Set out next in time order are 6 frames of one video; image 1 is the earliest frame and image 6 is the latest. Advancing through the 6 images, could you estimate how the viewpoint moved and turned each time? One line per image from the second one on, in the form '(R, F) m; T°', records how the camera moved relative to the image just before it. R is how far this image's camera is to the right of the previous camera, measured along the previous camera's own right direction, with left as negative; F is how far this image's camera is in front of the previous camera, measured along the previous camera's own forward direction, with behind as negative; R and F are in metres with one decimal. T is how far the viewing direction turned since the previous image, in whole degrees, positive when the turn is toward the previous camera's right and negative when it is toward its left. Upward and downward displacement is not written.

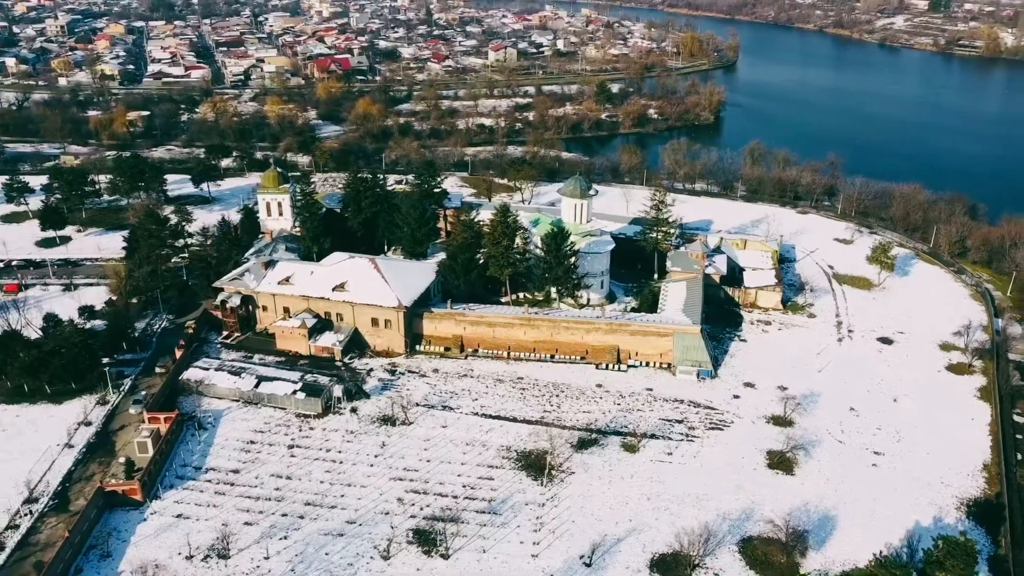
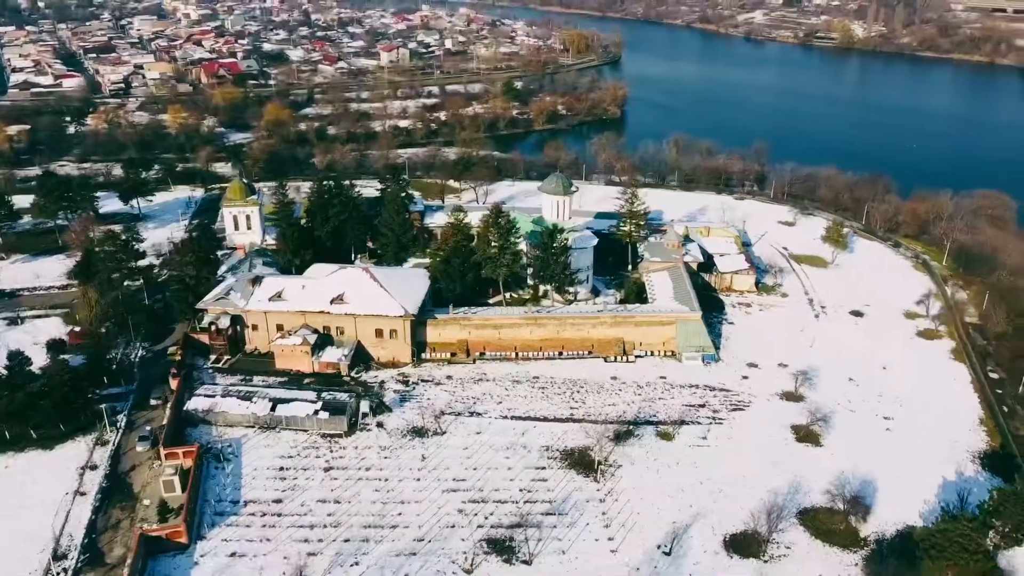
(-3.4, +0.4) m; +9°
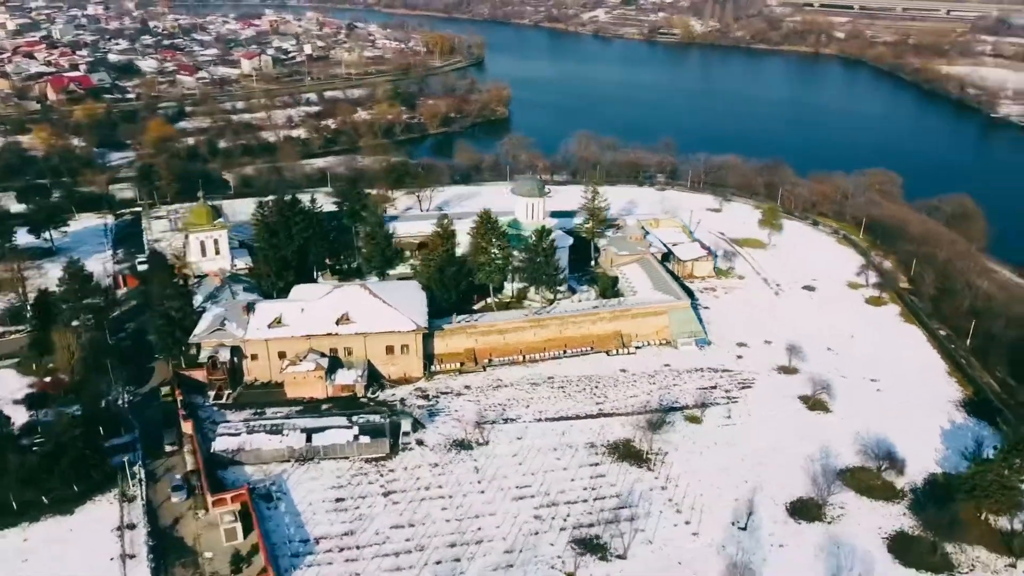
(-4.1, +0.3) m; +11°
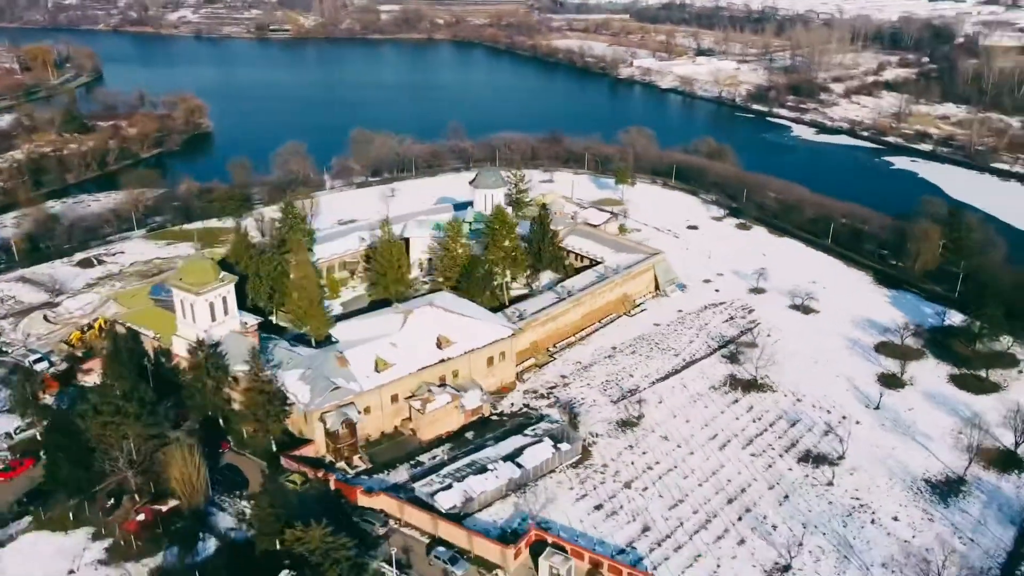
(-11.5, +3.2) m; +30°
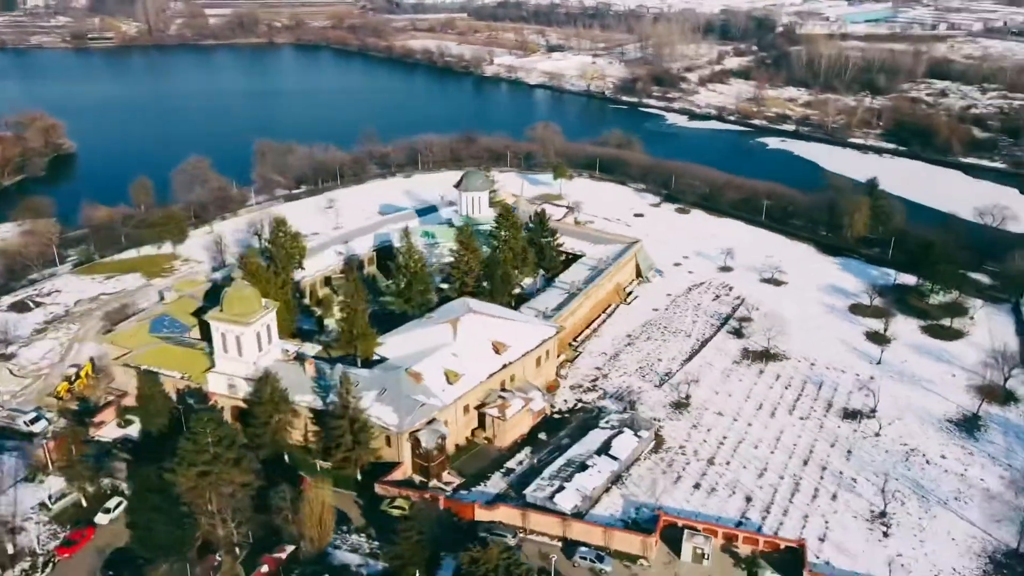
(-5.0, +0.5) m; +12°
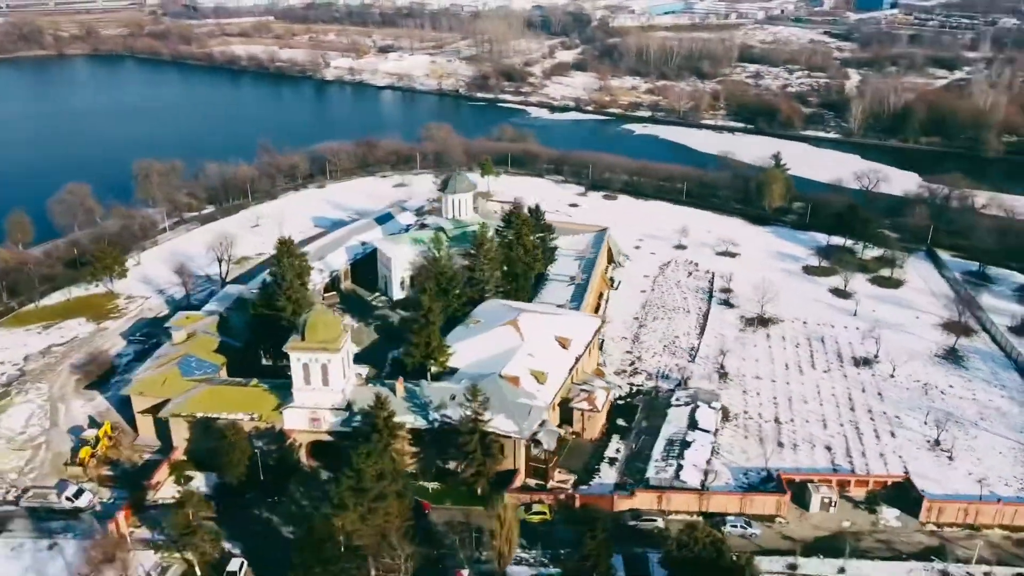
(-5.7, +0.7) m; +14°
